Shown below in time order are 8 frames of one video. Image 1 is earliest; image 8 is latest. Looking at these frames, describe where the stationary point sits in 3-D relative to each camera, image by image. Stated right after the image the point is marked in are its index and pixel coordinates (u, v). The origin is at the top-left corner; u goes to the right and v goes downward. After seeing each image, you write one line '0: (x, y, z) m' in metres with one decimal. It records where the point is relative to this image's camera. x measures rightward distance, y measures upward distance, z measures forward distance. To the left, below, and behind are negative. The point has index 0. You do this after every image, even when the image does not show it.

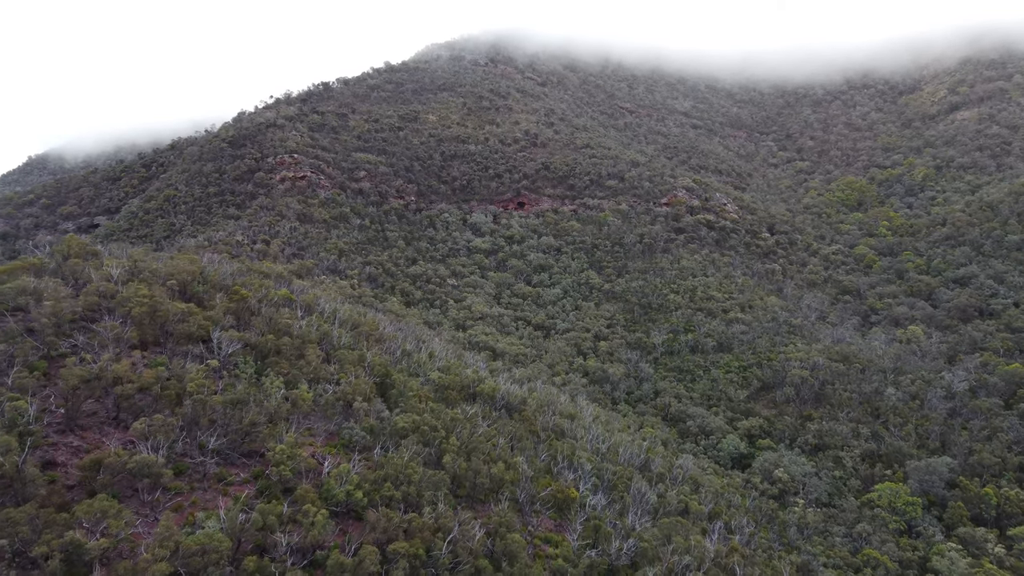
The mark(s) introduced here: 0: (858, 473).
0: (+13.0, -7.0, +19.3) m
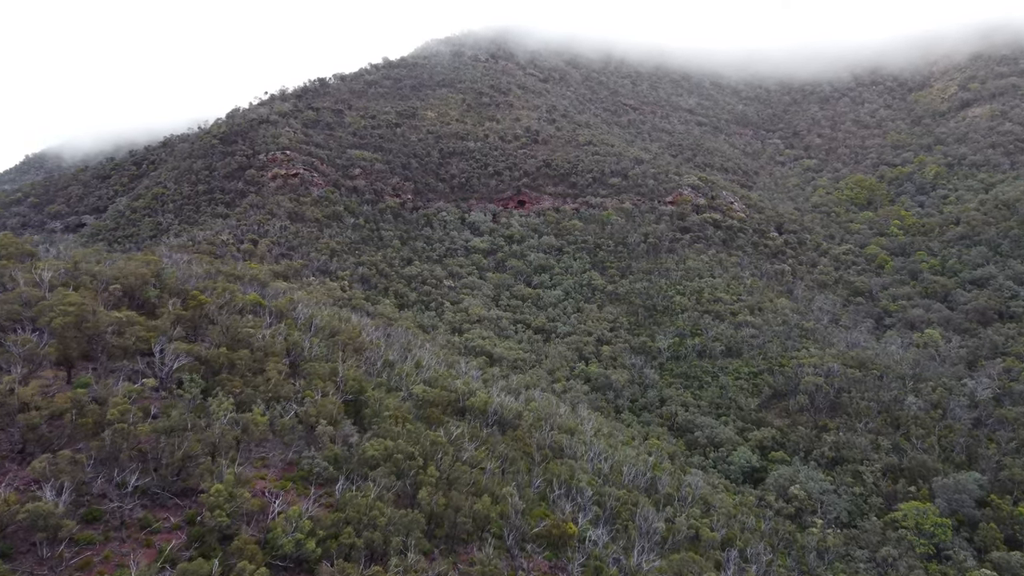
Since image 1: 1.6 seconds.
0: (+12.9, -7.1, +18.0) m
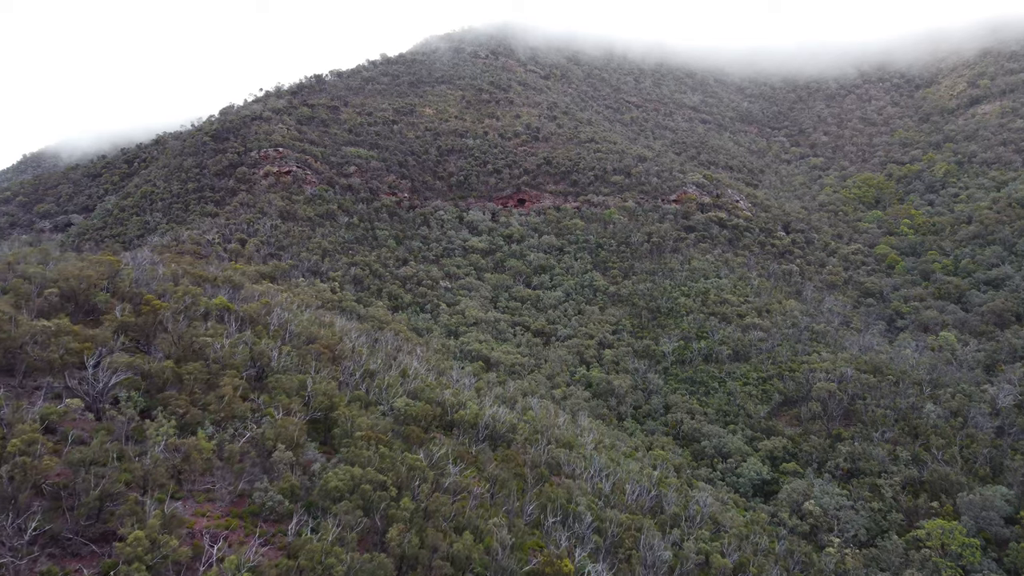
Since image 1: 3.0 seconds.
0: (+12.7, -7.2, +16.9) m
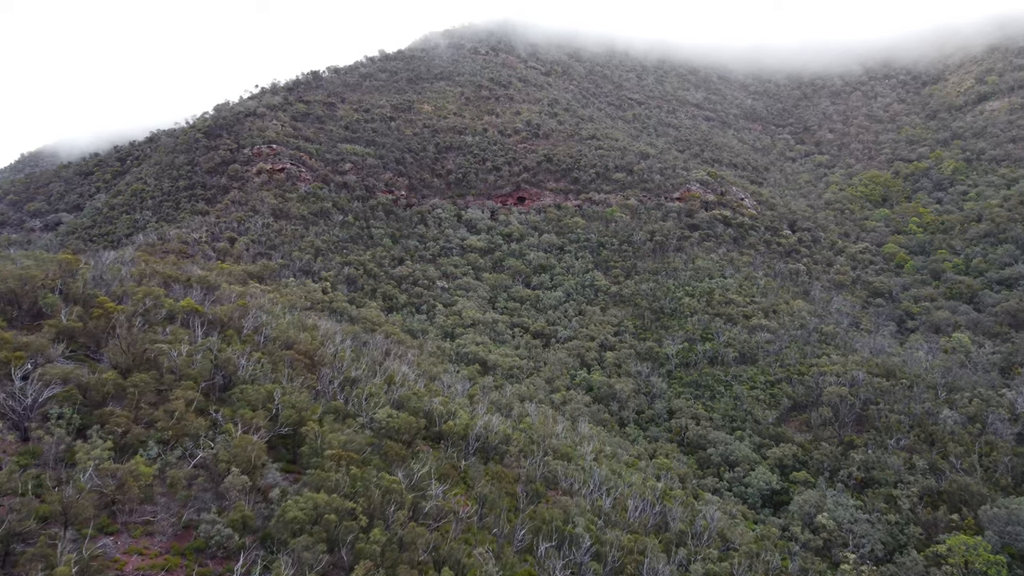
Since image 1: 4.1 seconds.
0: (+12.6, -7.2, +16.0) m
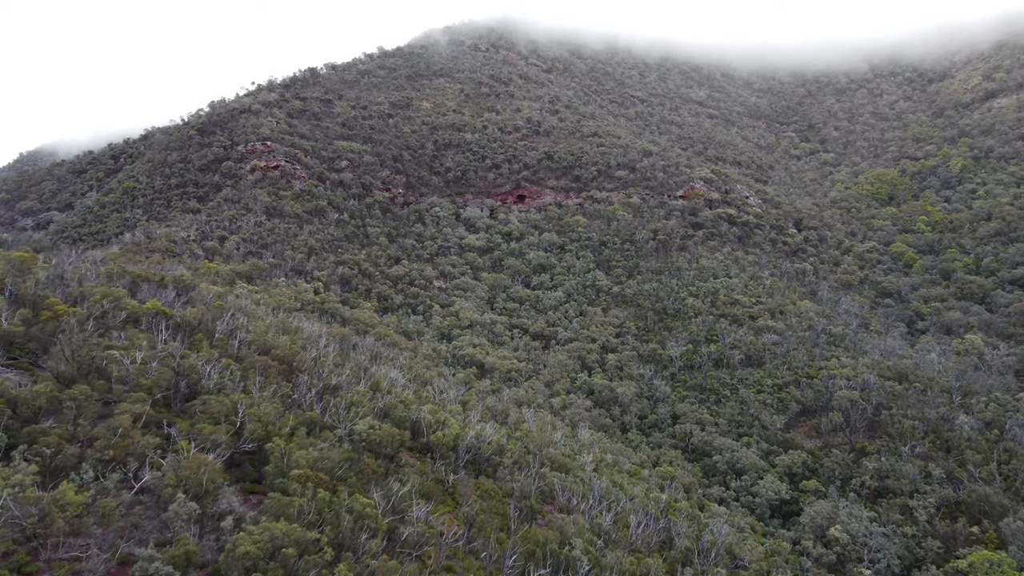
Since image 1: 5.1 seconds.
0: (+12.5, -7.2, +15.2) m
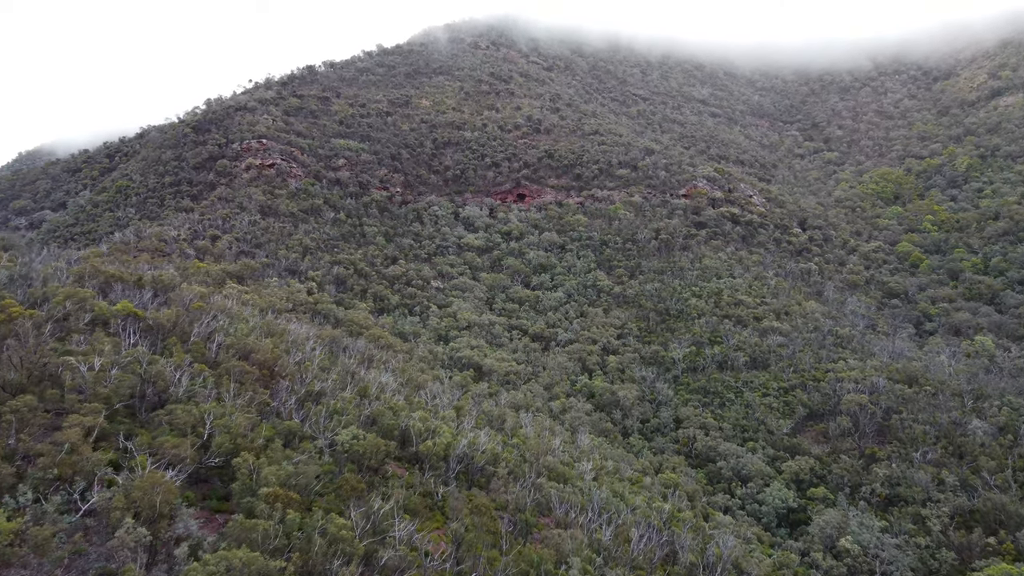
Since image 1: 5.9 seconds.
0: (+12.4, -7.2, +14.5) m
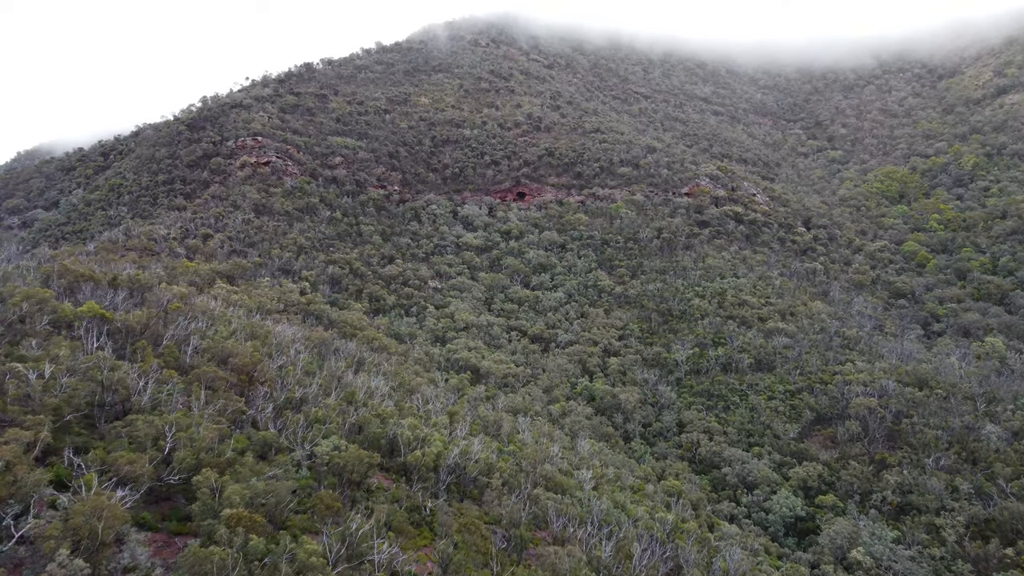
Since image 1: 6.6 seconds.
0: (+12.3, -7.2, +13.9) m
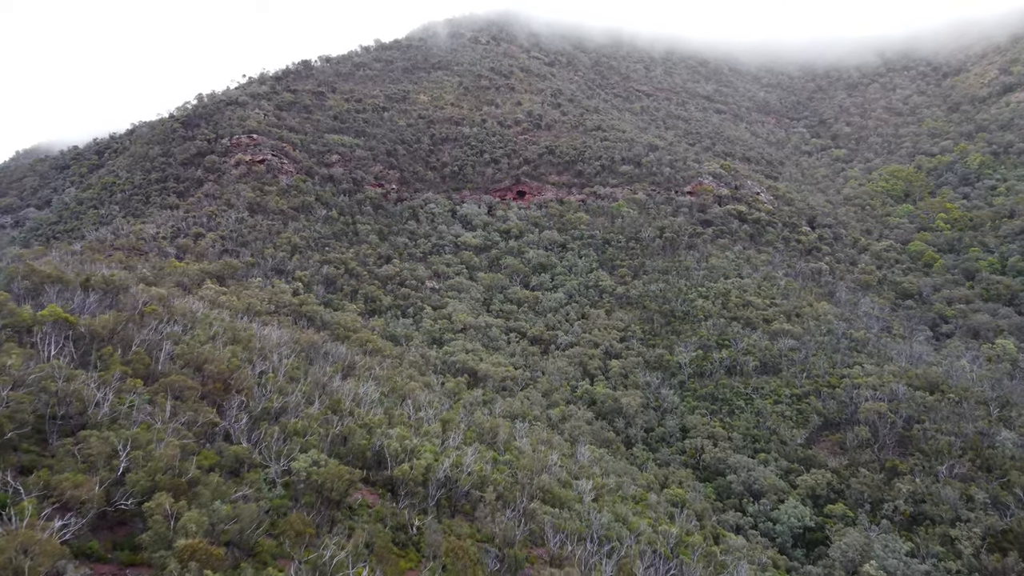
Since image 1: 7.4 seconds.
0: (+12.2, -7.2, +13.3) m
